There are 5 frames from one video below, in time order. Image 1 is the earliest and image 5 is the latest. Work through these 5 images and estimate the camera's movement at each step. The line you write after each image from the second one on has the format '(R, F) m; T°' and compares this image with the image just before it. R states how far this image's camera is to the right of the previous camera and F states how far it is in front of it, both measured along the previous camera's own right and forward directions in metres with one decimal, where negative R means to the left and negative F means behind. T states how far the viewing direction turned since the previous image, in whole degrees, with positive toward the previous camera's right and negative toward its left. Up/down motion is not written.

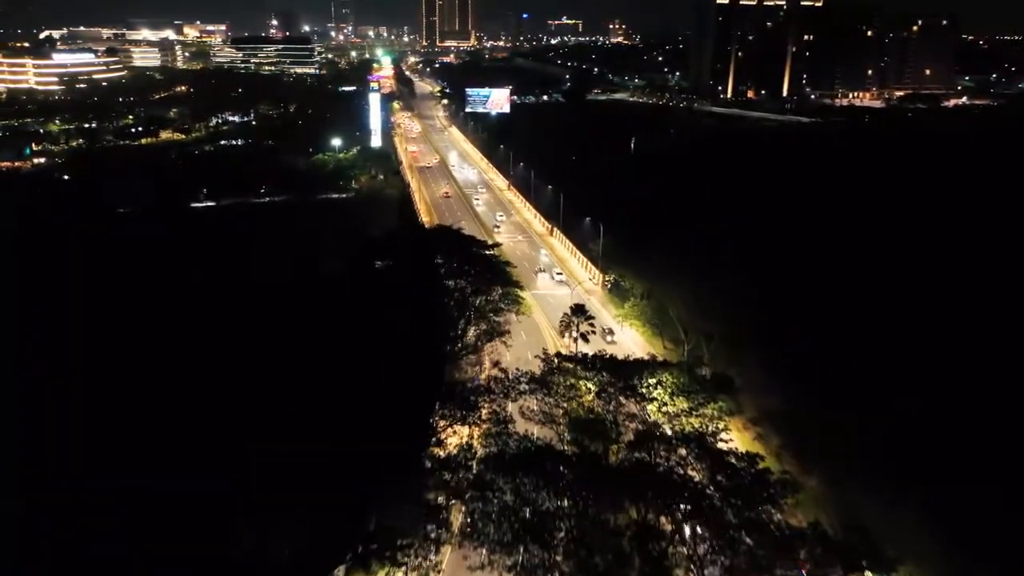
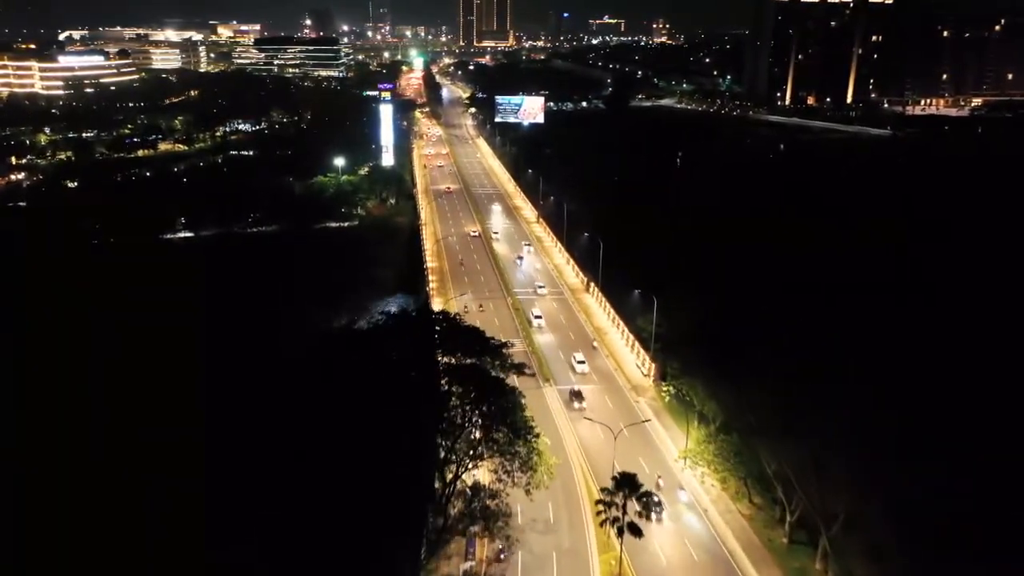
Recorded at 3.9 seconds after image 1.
(+0.4, +7.3) m; -3°
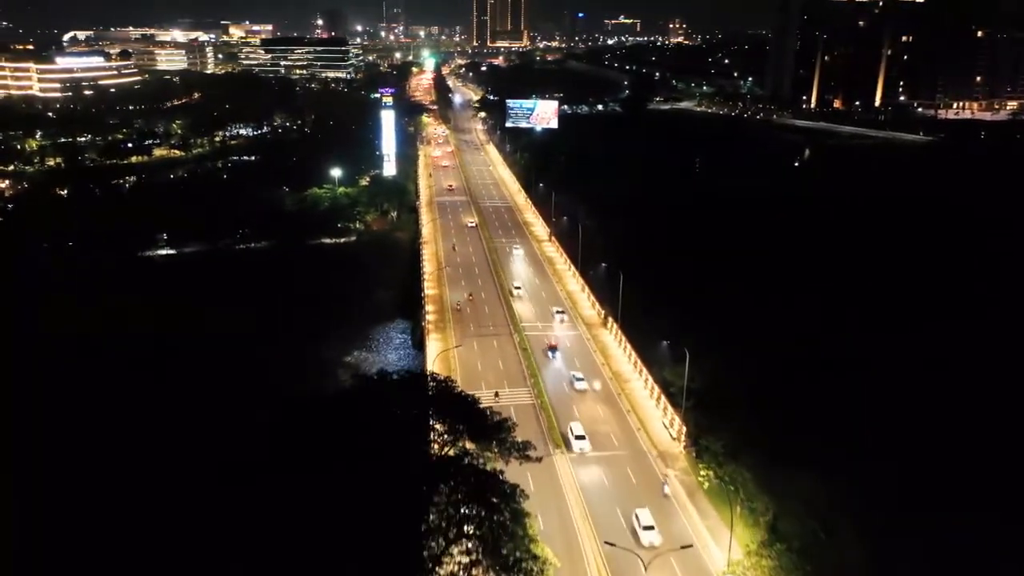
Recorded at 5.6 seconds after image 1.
(+0.2, +3.3) m; -1°
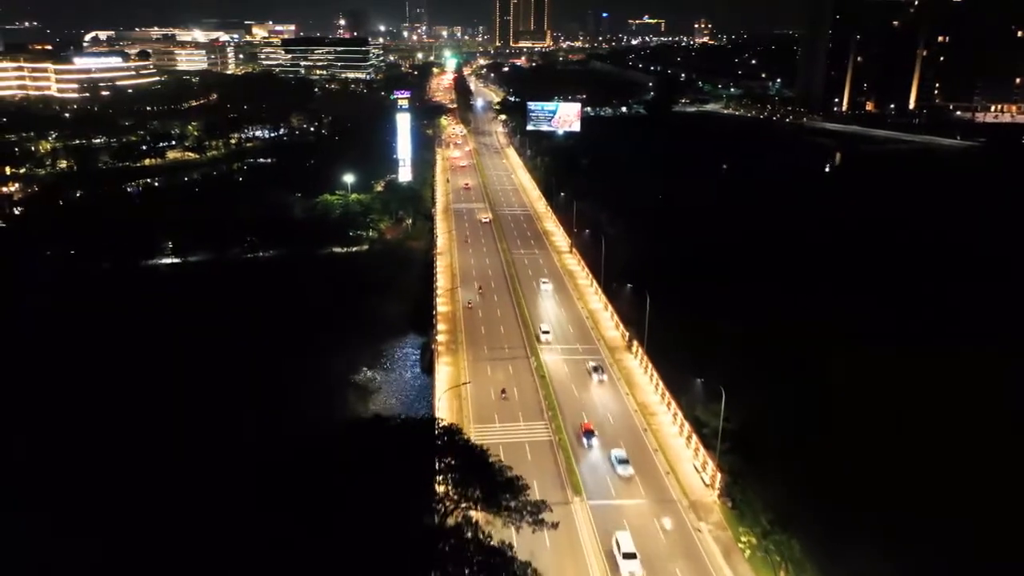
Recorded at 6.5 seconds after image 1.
(+0.1, +1.8) m; -2°
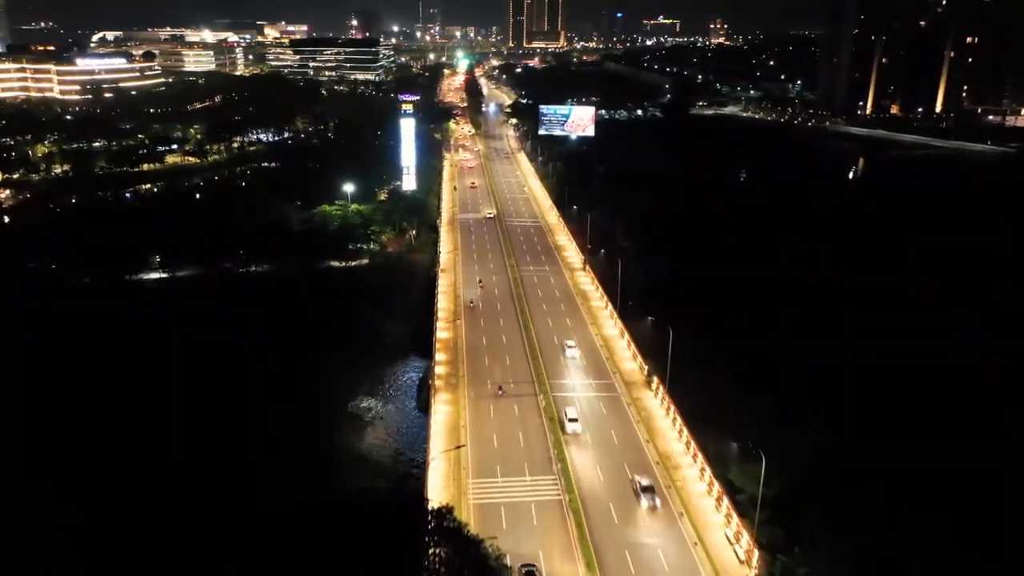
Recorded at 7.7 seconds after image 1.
(+0.2, +2.2) m; -1°
